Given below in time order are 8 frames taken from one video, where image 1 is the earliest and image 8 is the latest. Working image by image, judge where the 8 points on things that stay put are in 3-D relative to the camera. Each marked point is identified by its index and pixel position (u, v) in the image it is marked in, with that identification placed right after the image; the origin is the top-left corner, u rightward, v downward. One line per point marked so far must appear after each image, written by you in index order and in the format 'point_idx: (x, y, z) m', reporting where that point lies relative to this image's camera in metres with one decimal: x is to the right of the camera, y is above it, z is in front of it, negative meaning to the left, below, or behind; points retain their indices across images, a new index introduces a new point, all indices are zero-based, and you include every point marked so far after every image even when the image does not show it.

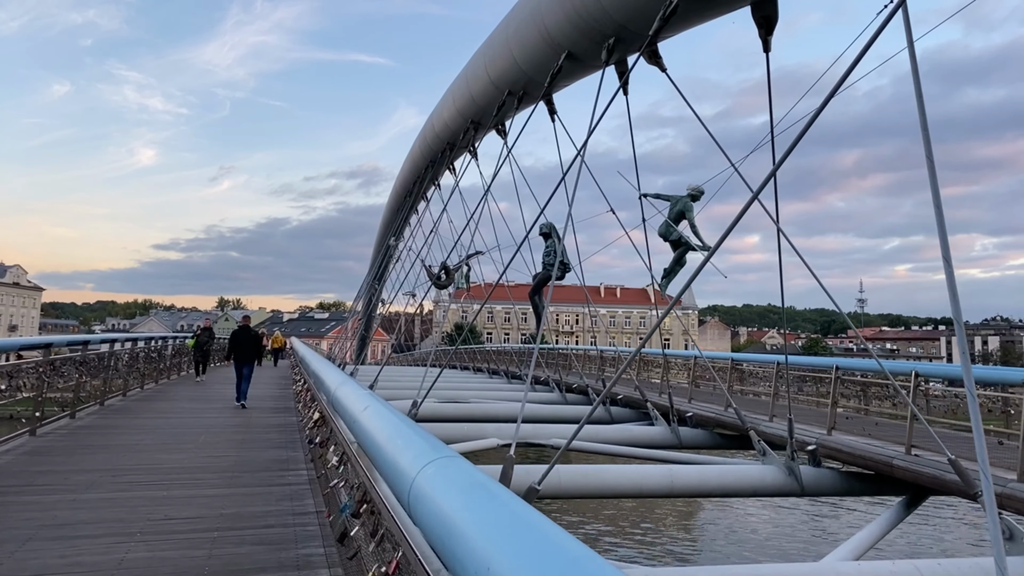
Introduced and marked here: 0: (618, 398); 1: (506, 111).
0: (+1.5, -1.5, +11.2) m
1: (-0.1, +2.0, +9.2) m
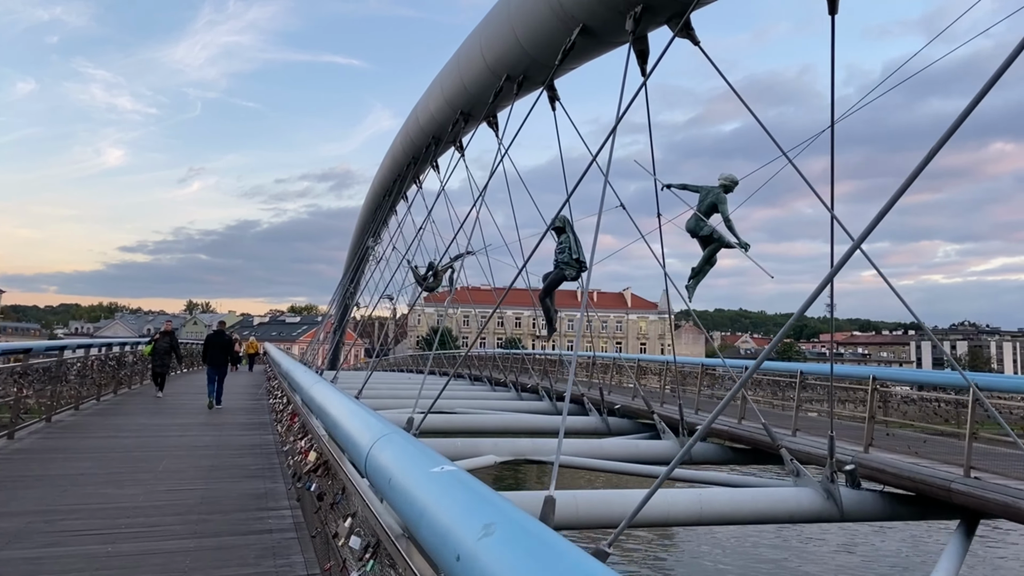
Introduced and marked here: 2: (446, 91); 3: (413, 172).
0: (+1.4, -1.6, +10.5) m
1: (-0.1, +2.0, +8.5) m
2: (-0.8, +2.4, +9.8) m
3: (-1.7, +2.1, +14.0) m
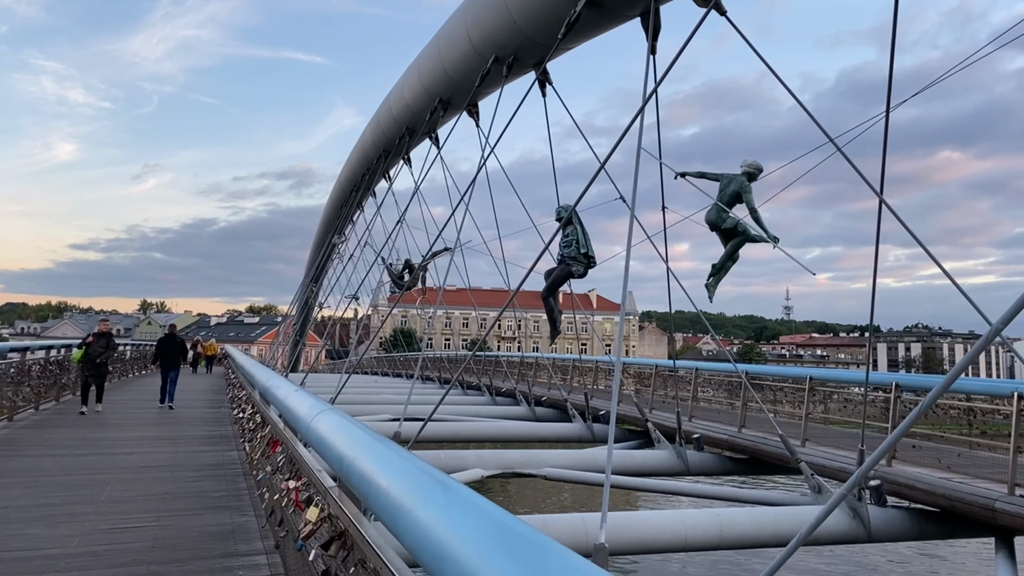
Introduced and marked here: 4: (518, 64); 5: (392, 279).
0: (+1.1, -1.6, +10.0) m
1: (-0.3, +2.0, +7.9) m
2: (-1.0, +2.4, +9.2) m
3: (-2.2, +2.1, +13.3) m
4: (+0.1, +2.0, +7.0) m
5: (-1.4, +0.1, +9.5) m
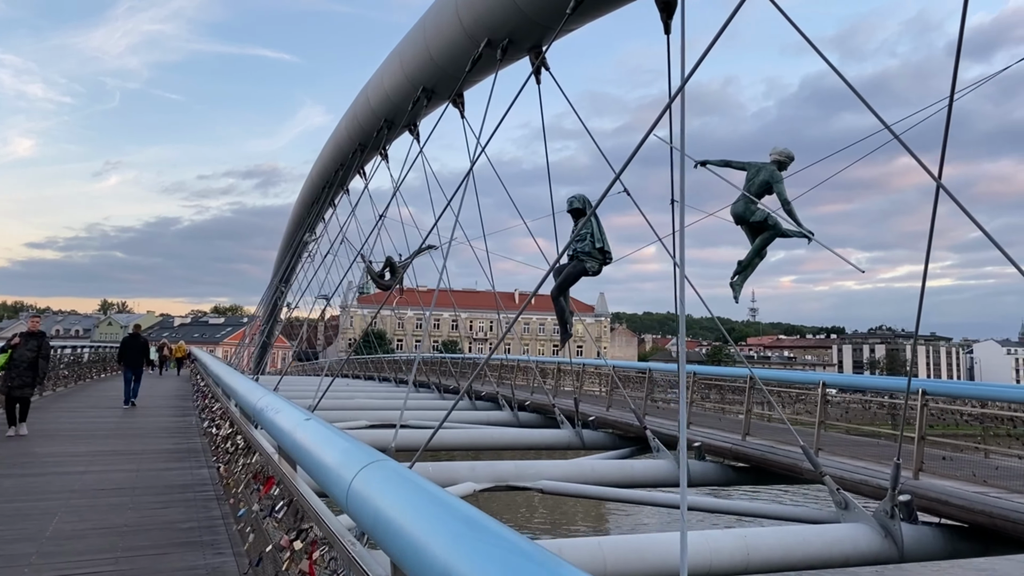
0: (+0.9, -1.6, +9.6) m
1: (-0.3, +2.0, +7.4) m
2: (-1.2, +2.5, +8.7) m
3: (-2.5, +2.1, +12.8) m
4: (0.0, +2.0, +6.6) m
5: (-1.6, +0.1, +9.0) m
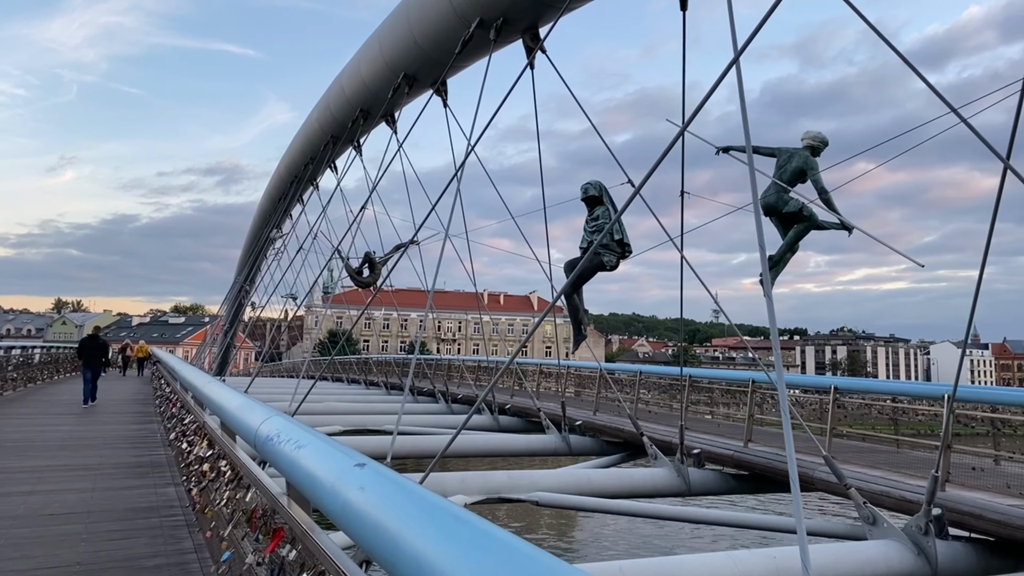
0: (+0.7, -1.6, +9.2) m
1: (-0.4, +2.0, +7.0) m
2: (-1.3, +2.5, +8.2) m
3: (-2.8, +2.1, +12.2) m
4: (0.0, +2.0, +6.1) m
5: (-1.7, +0.2, +8.5) m
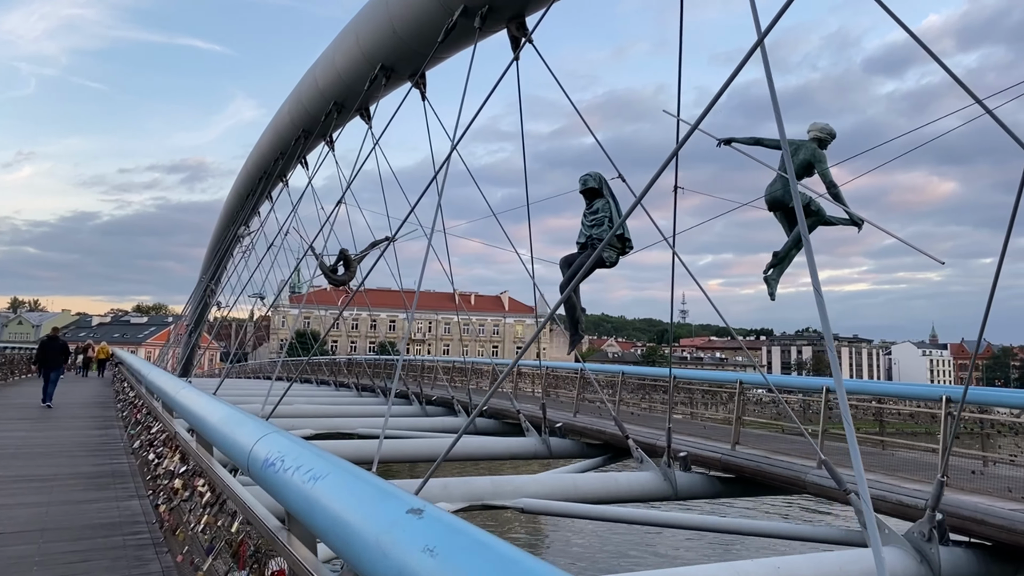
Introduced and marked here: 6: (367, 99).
0: (+0.5, -1.6, +9.0) m
1: (-0.6, +2.1, +6.7) m
2: (-1.5, +2.5, +7.9) m
3: (-3.1, +2.1, +11.9) m
4: (-0.1, +2.0, +5.9) m
5: (-2.0, +0.2, +8.2) m
6: (-1.6, +2.1, +9.0) m
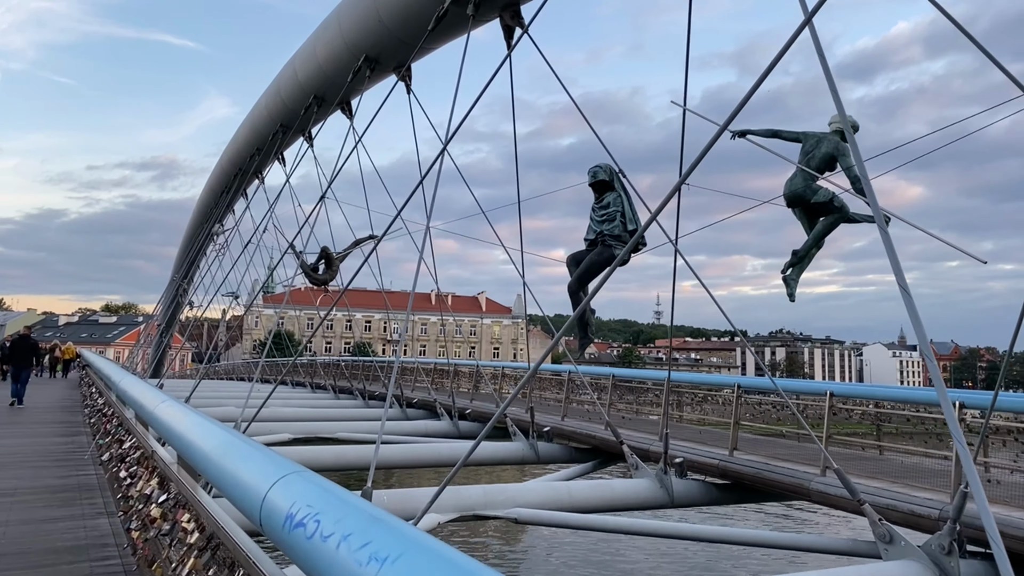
0: (+0.3, -1.6, +8.7) m
1: (-0.6, +2.1, +6.5) m
2: (-1.6, +2.5, +7.6) m
3: (-3.4, +2.1, +11.6) m
4: (-0.2, +2.0, +5.7) m
5: (-2.1, +0.2, +7.9) m
6: (-1.8, +2.2, +8.7) m
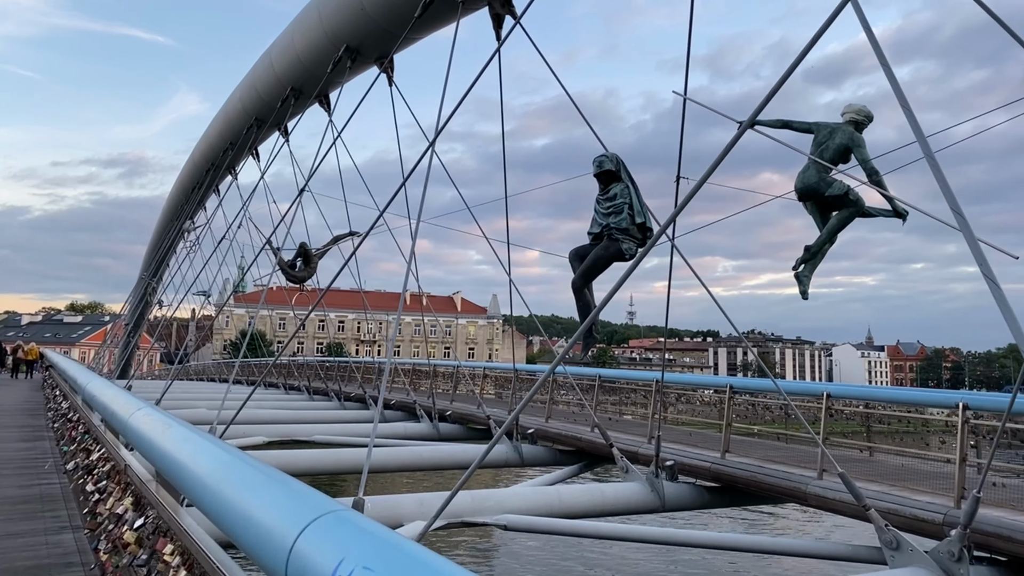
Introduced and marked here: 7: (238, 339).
0: (+0.2, -1.5, +8.6) m
1: (-0.7, +2.1, +6.2) m
2: (-1.7, +2.5, +7.4) m
3: (-3.6, +2.2, +11.2) m
4: (-0.3, +2.0, +5.4) m
5: (-2.2, +0.2, +7.6) m
6: (-2.0, +2.2, +8.4) m
7: (-6.7, -1.3, +19.7) m
